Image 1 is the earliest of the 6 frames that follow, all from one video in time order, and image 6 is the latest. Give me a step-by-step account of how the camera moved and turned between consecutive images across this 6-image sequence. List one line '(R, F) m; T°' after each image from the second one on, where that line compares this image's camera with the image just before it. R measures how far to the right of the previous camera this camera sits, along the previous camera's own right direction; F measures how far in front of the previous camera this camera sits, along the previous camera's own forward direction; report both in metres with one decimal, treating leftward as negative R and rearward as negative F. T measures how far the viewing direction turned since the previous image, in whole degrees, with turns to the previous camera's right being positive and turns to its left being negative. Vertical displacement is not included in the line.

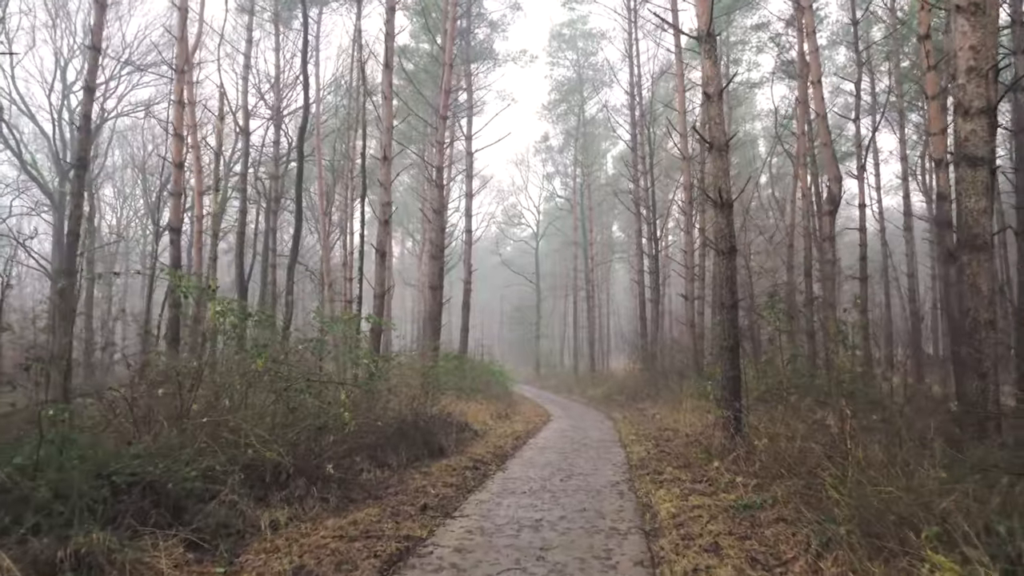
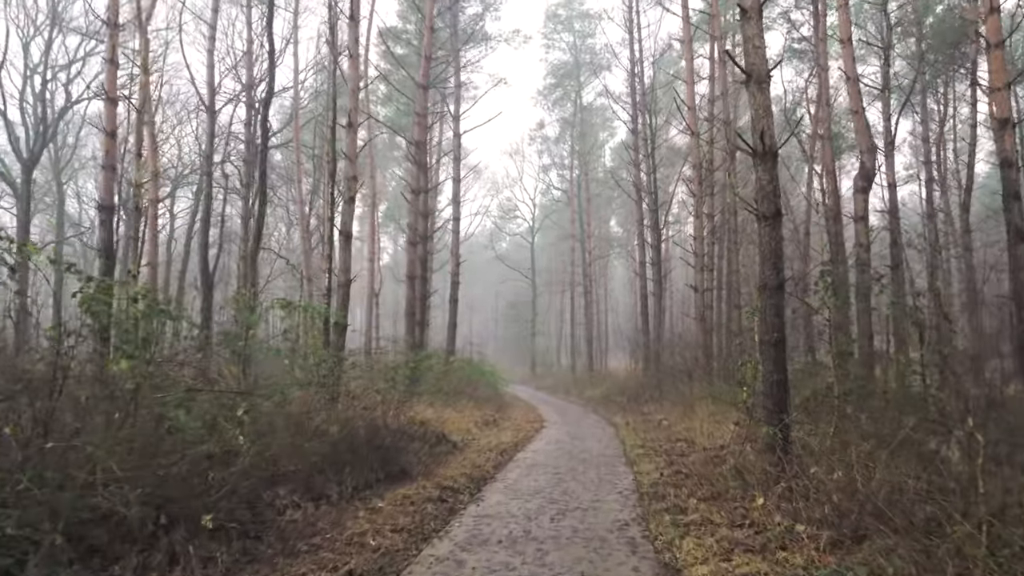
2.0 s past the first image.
(+0.2, +1.7) m; 0°
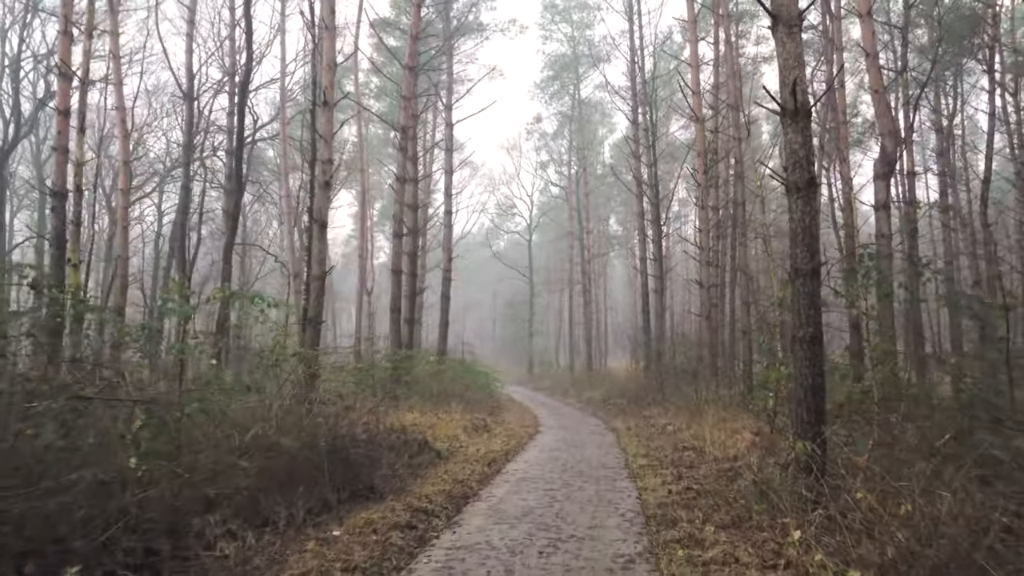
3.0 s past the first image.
(+0.1, +0.9) m; 0°
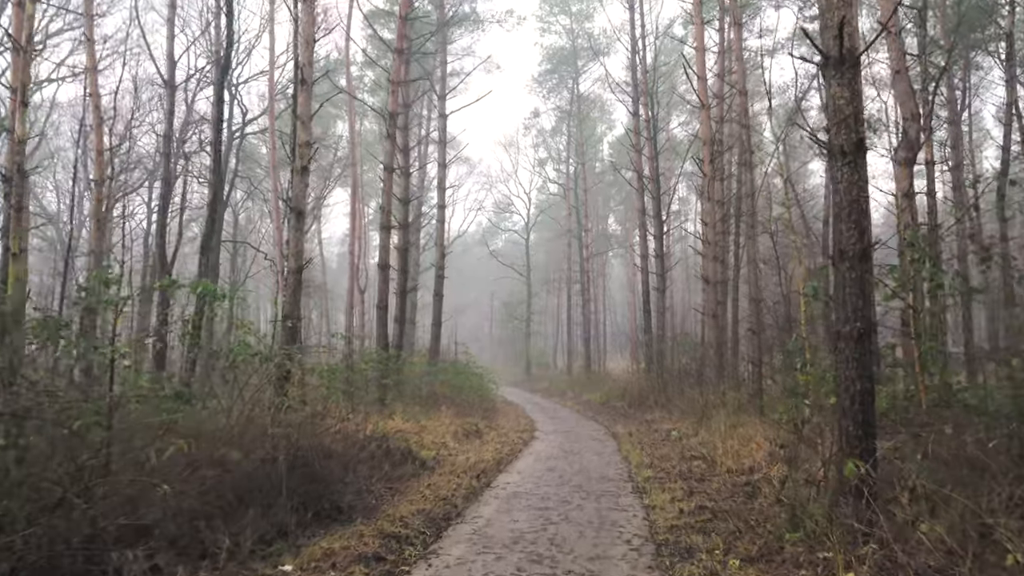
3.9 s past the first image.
(+0.1, +0.8) m; 0°
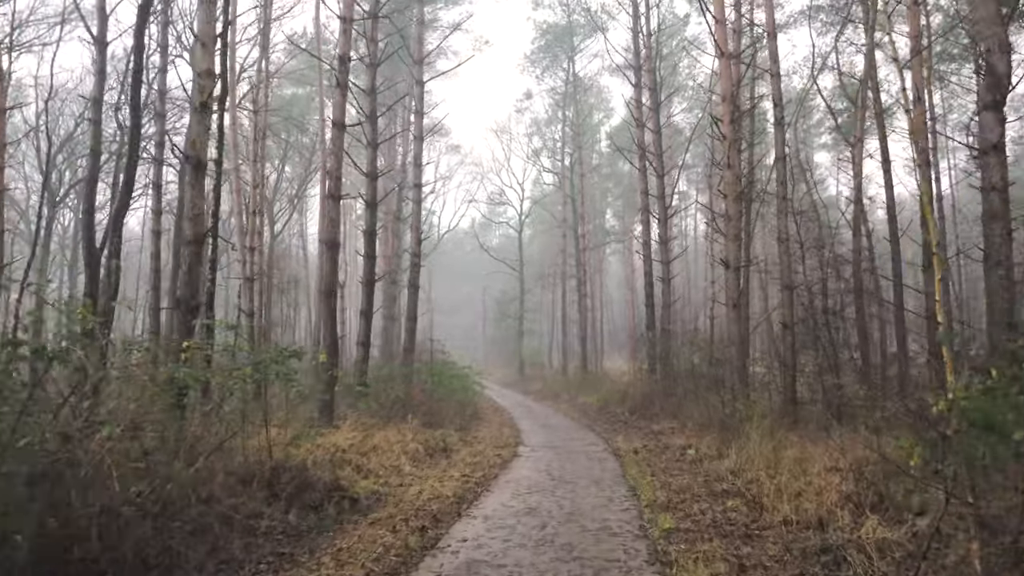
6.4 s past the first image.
(+0.3, +2.2) m; 0°
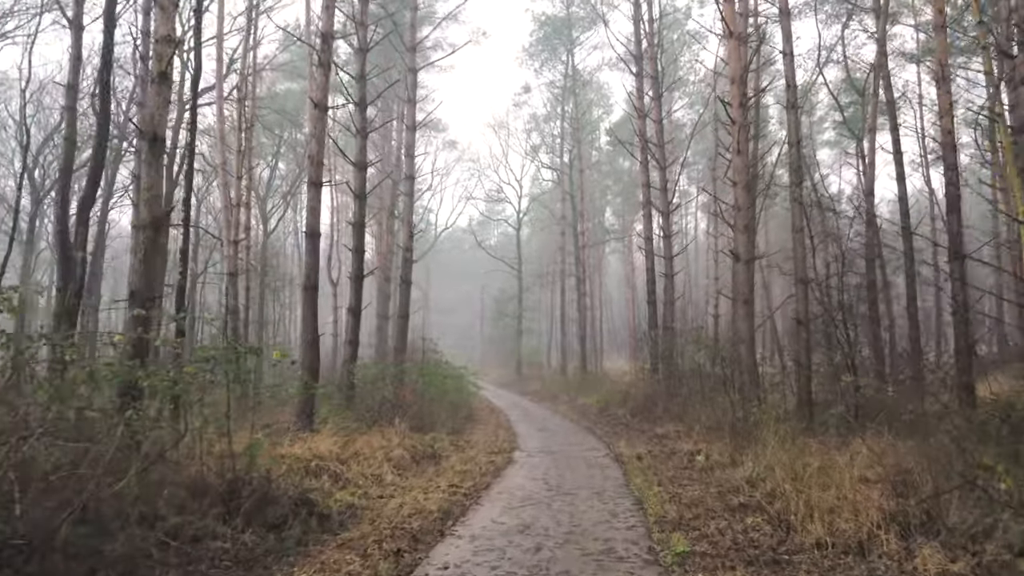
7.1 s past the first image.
(+0.1, +0.7) m; 0°
